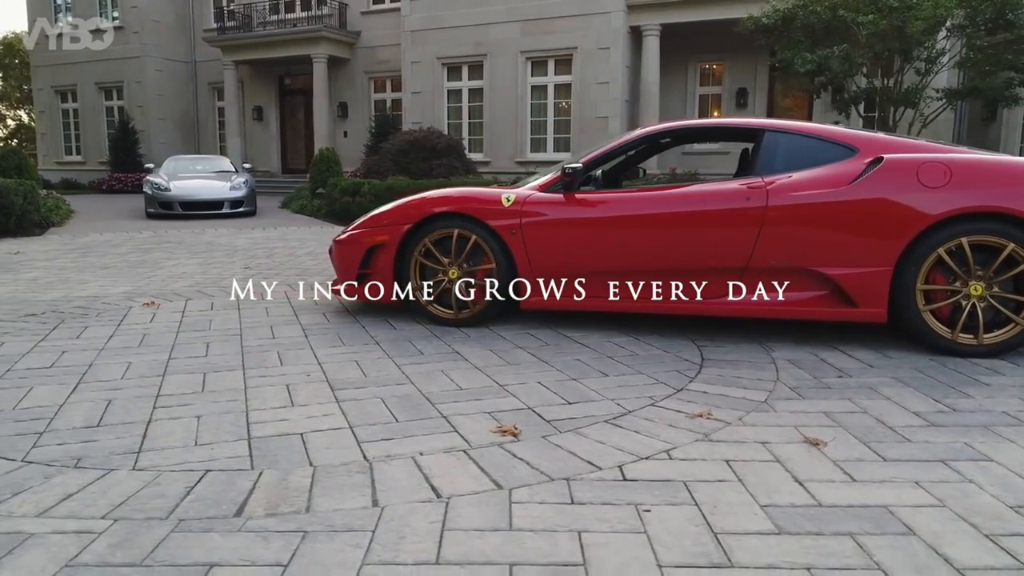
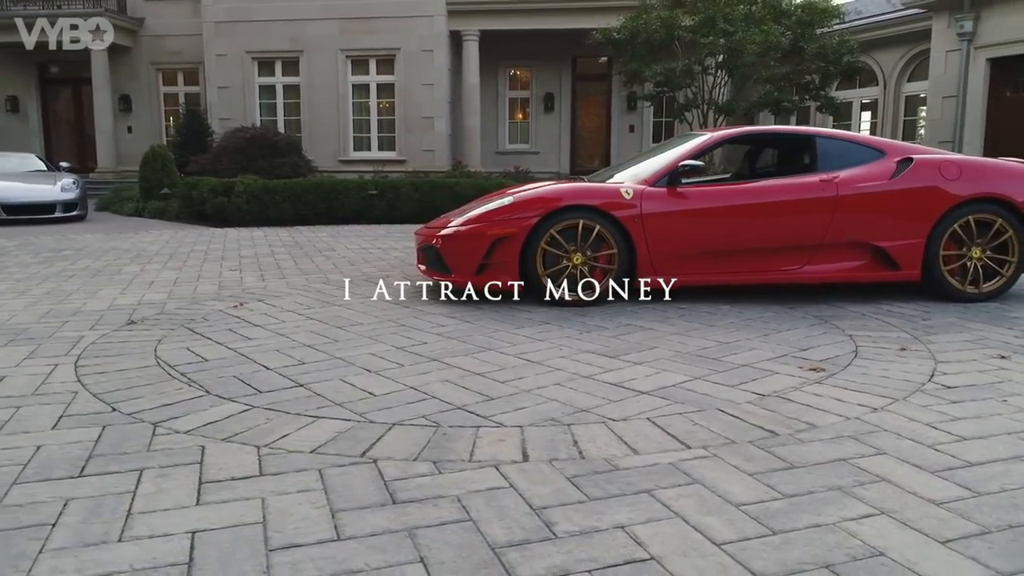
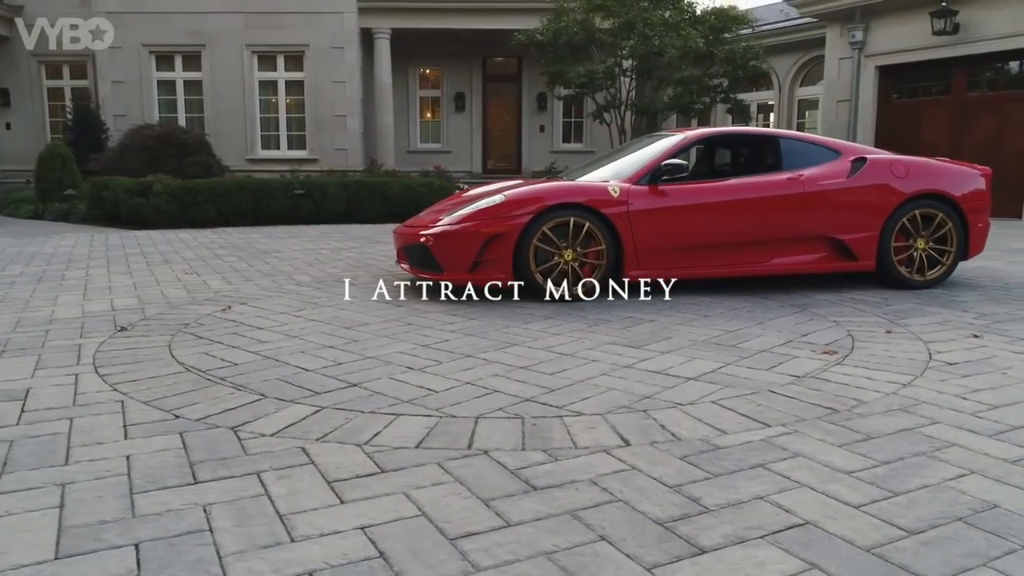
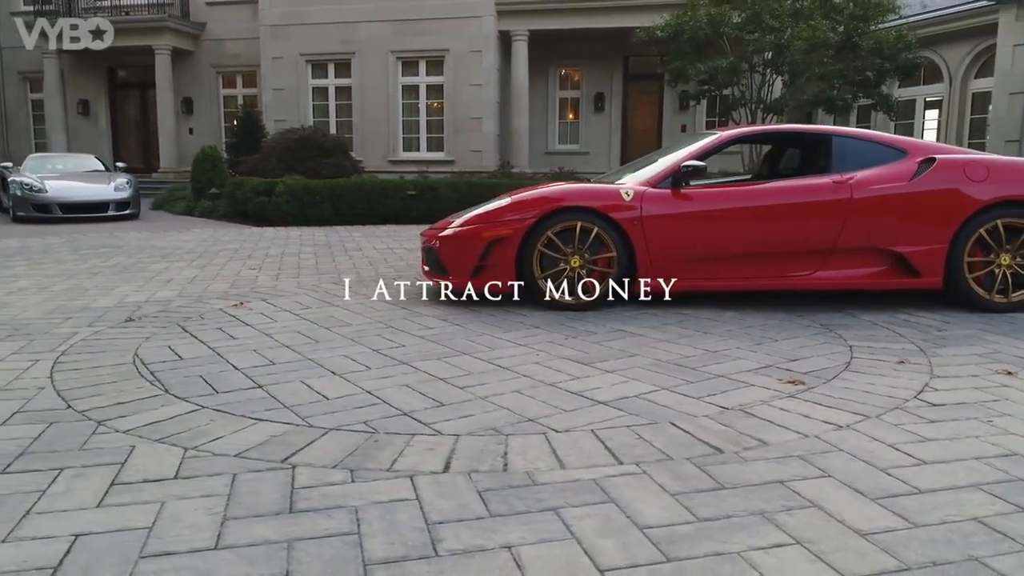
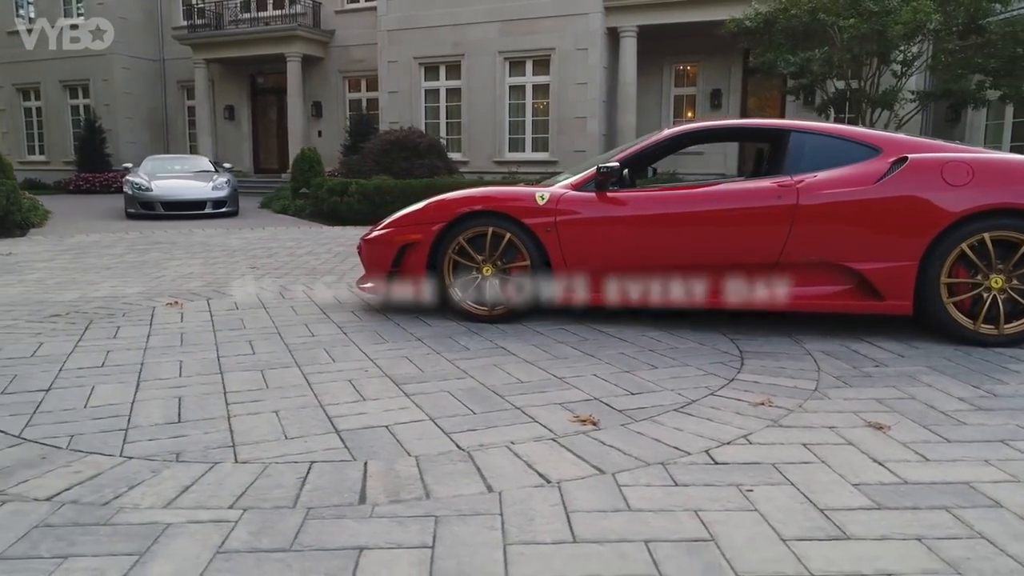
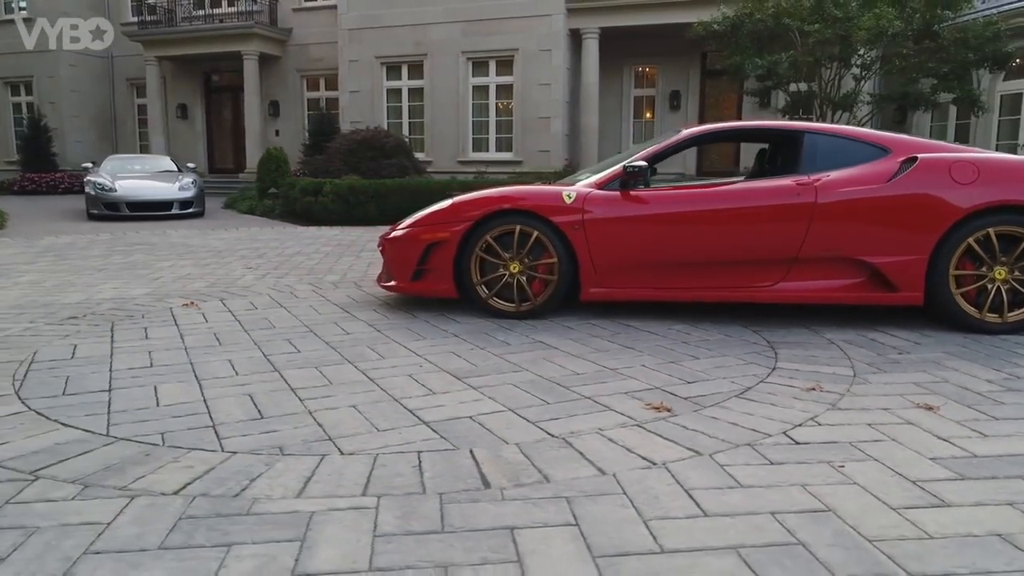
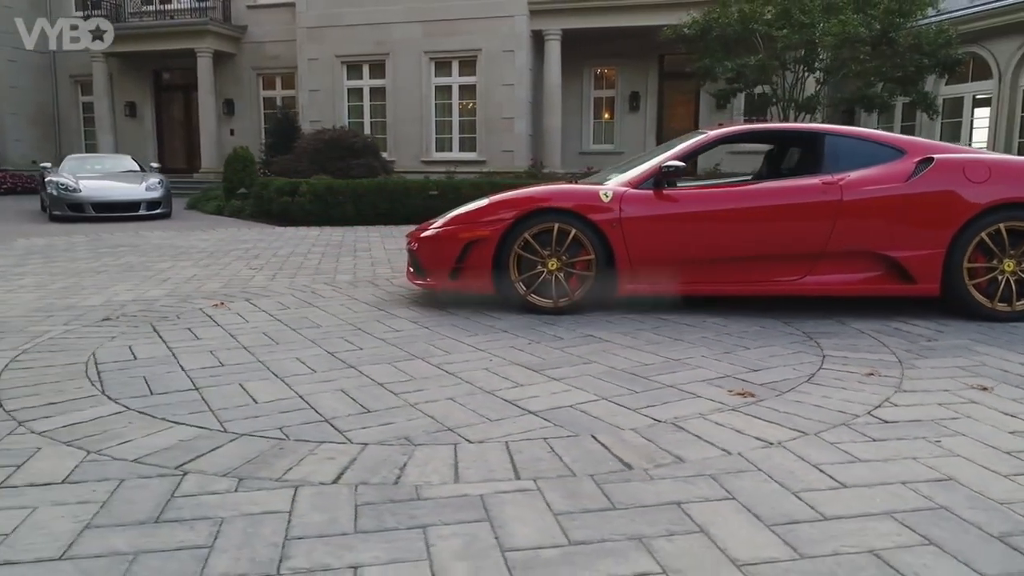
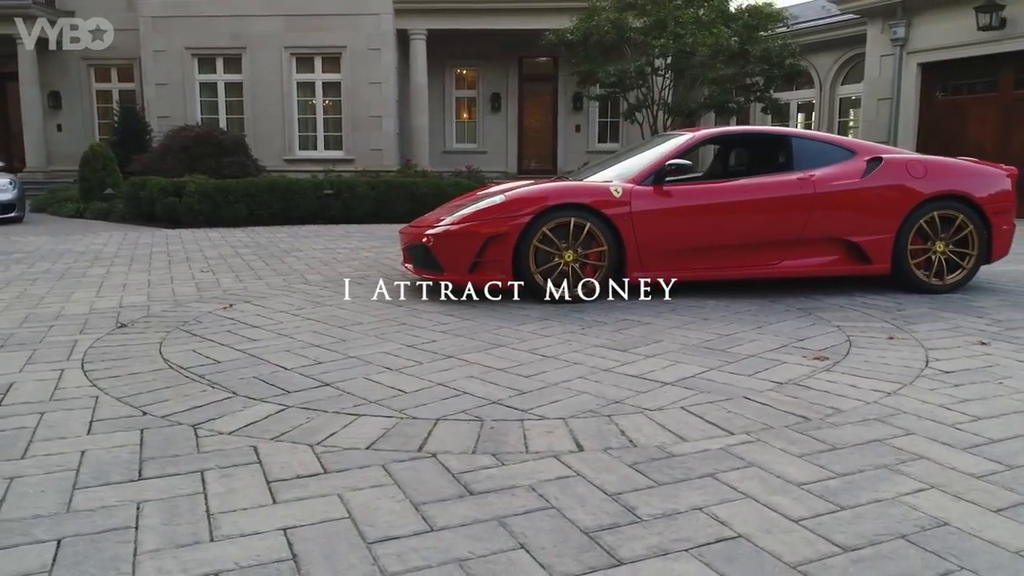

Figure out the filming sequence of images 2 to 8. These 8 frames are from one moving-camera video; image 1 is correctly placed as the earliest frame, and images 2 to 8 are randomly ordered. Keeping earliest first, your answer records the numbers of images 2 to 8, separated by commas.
5, 6, 7, 4, 2, 8, 3
